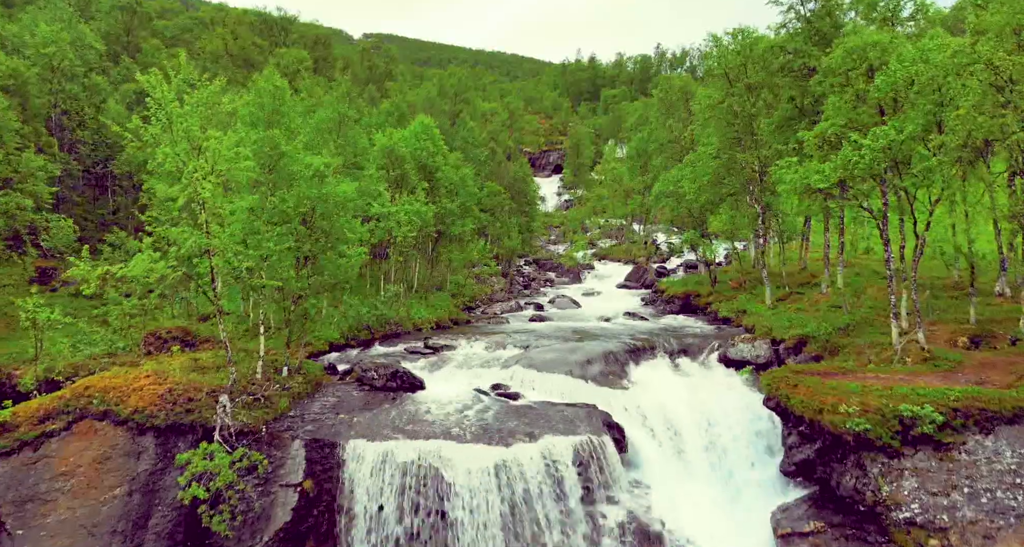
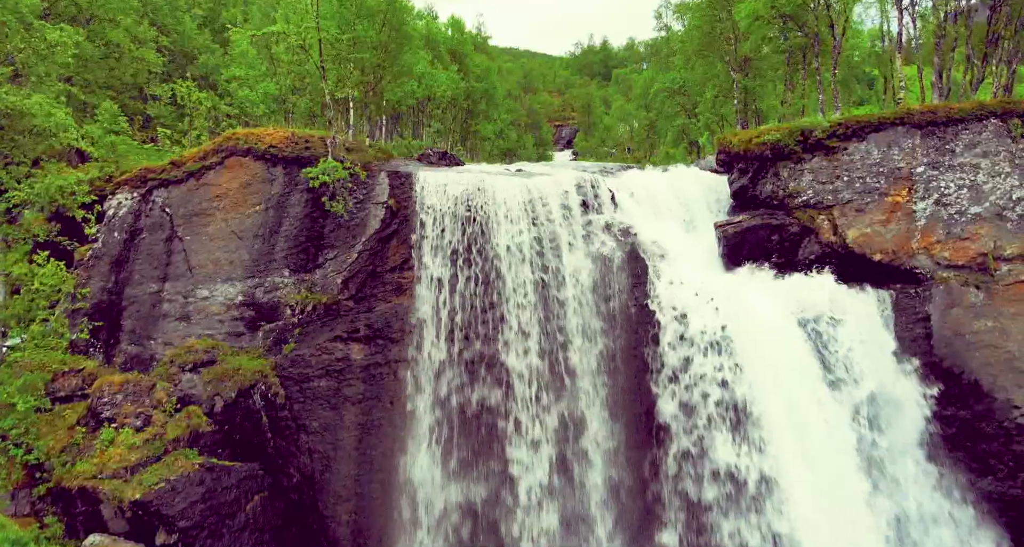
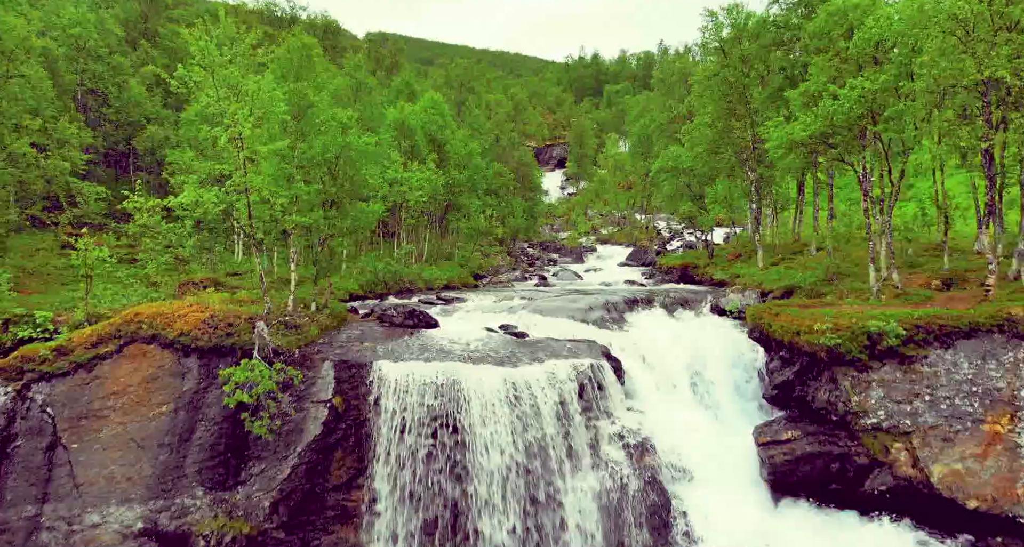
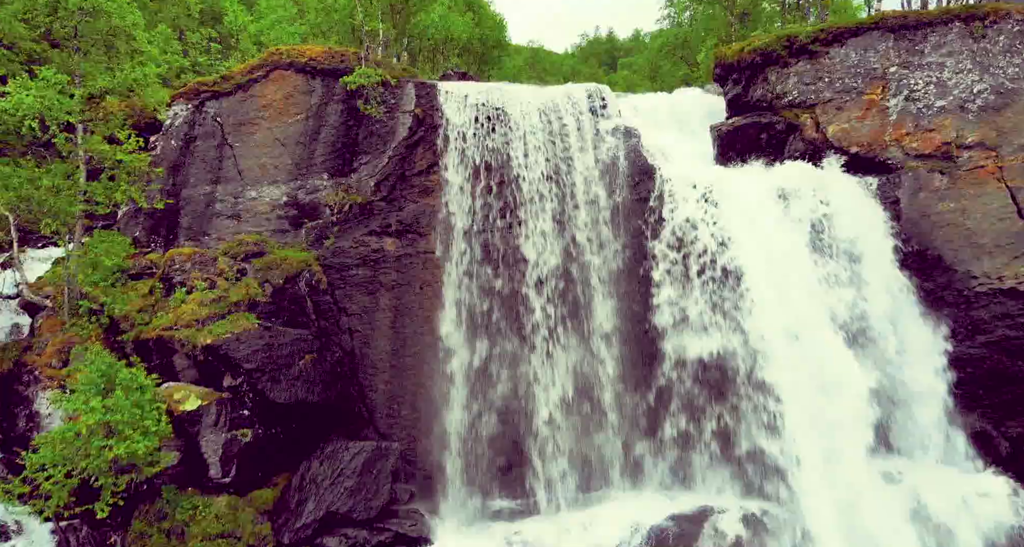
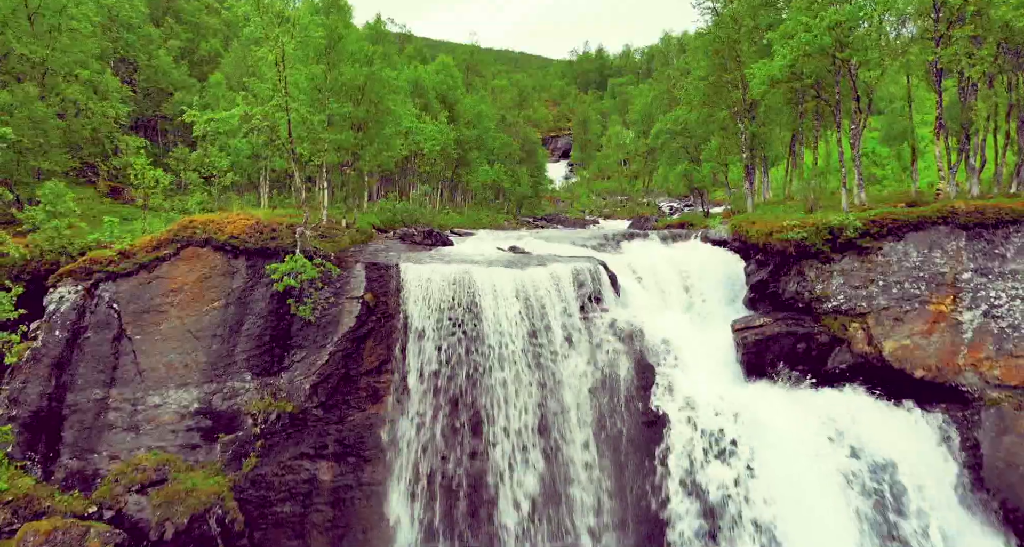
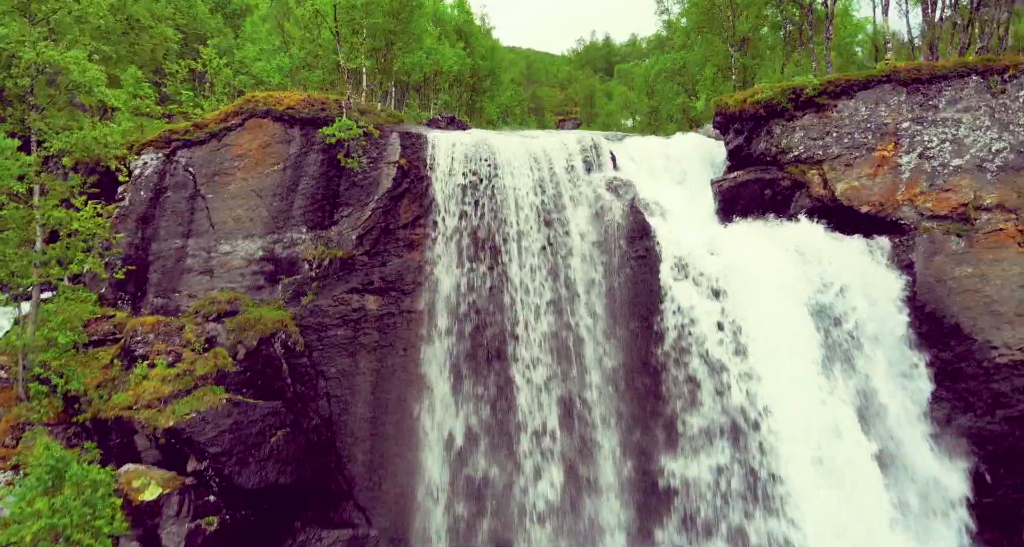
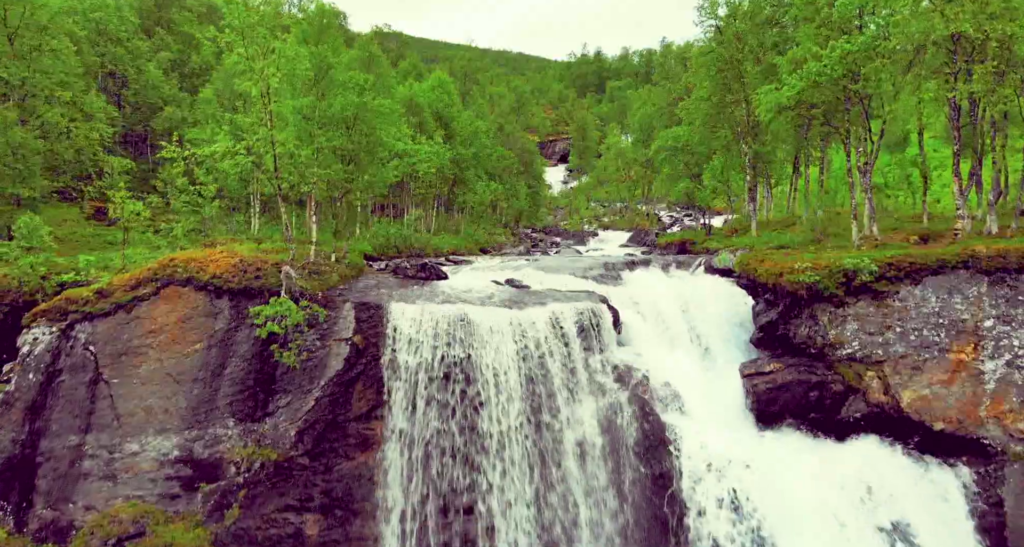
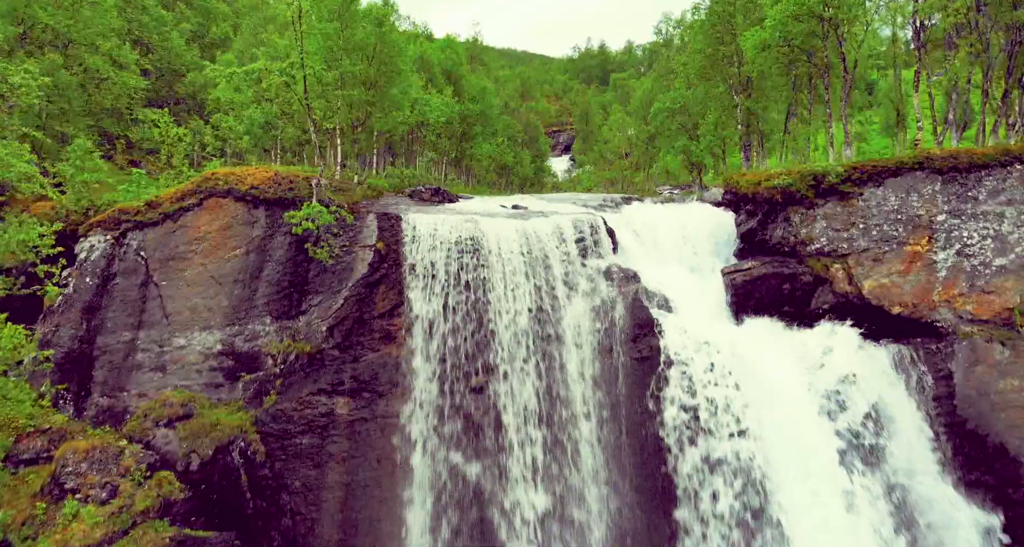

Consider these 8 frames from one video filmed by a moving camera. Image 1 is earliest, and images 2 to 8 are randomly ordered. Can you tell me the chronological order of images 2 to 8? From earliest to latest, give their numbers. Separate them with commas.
3, 7, 5, 8, 2, 6, 4
